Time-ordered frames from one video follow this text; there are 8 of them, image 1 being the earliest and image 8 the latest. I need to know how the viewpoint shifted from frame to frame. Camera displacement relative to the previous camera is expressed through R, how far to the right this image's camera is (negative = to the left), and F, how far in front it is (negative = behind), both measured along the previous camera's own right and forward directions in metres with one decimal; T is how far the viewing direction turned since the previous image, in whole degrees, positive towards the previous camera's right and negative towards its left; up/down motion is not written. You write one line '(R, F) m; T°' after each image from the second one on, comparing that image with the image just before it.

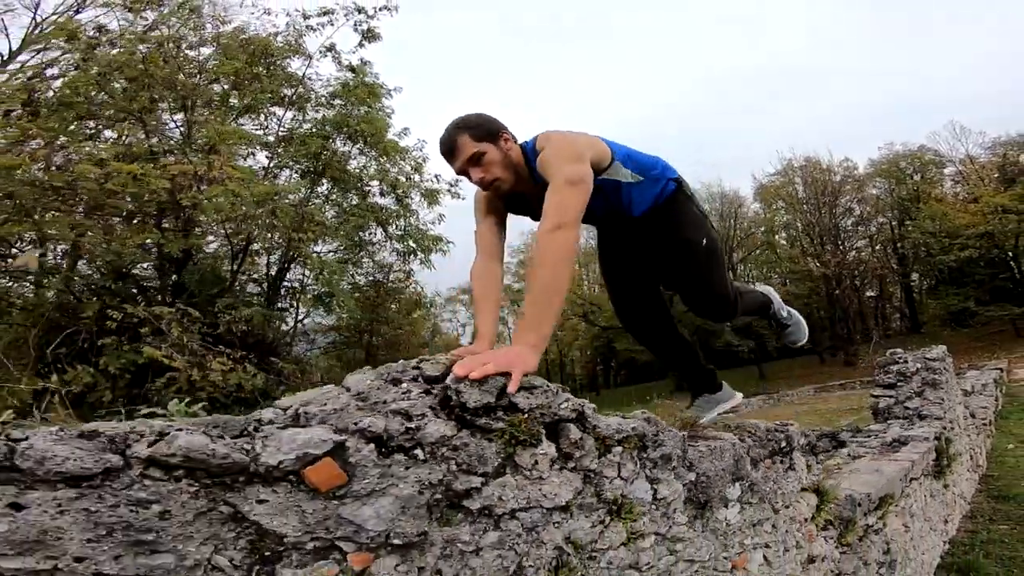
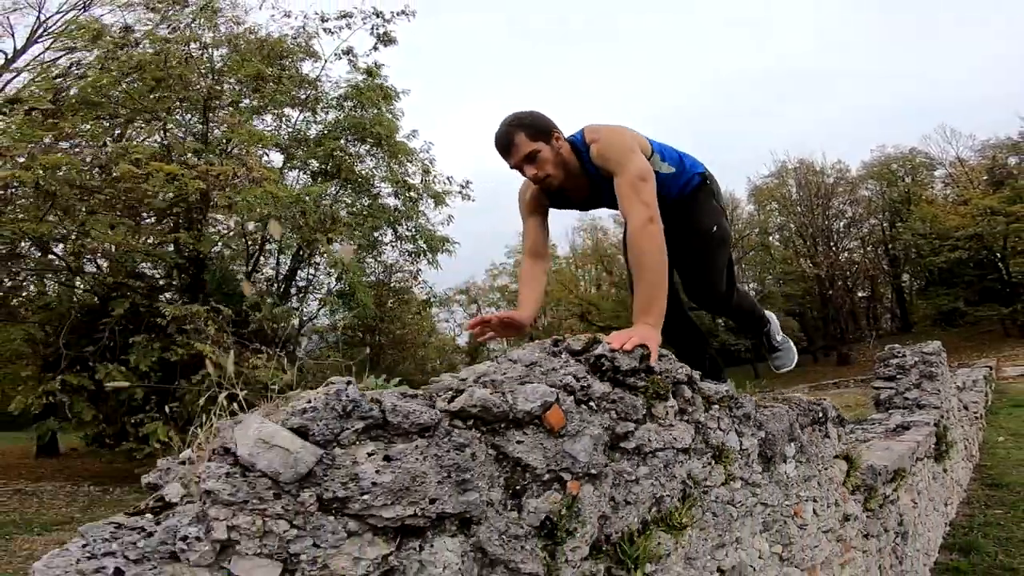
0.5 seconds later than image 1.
(-0.3, -0.3) m; +1°
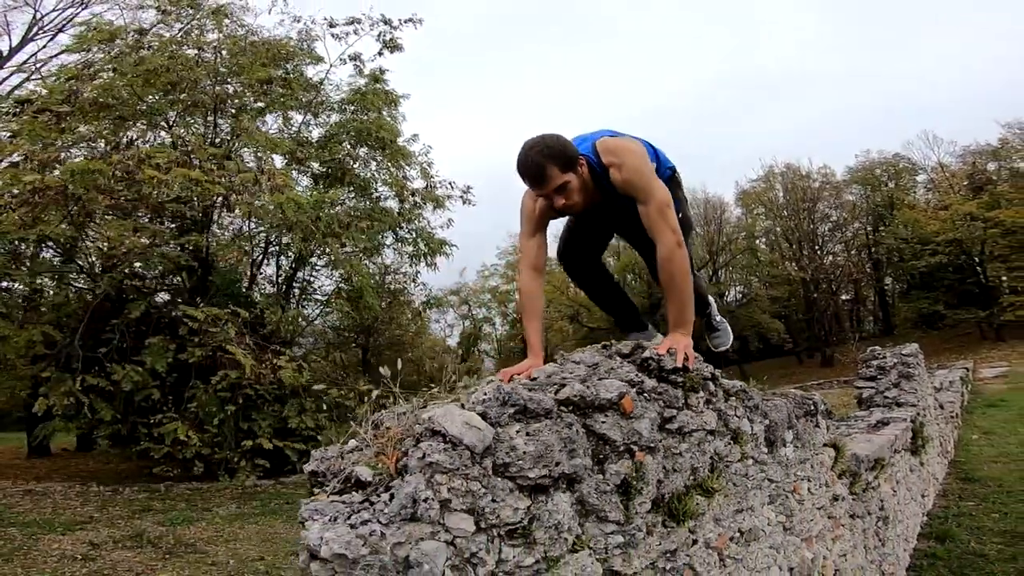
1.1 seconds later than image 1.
(-0.2, -0.4) m; +1°
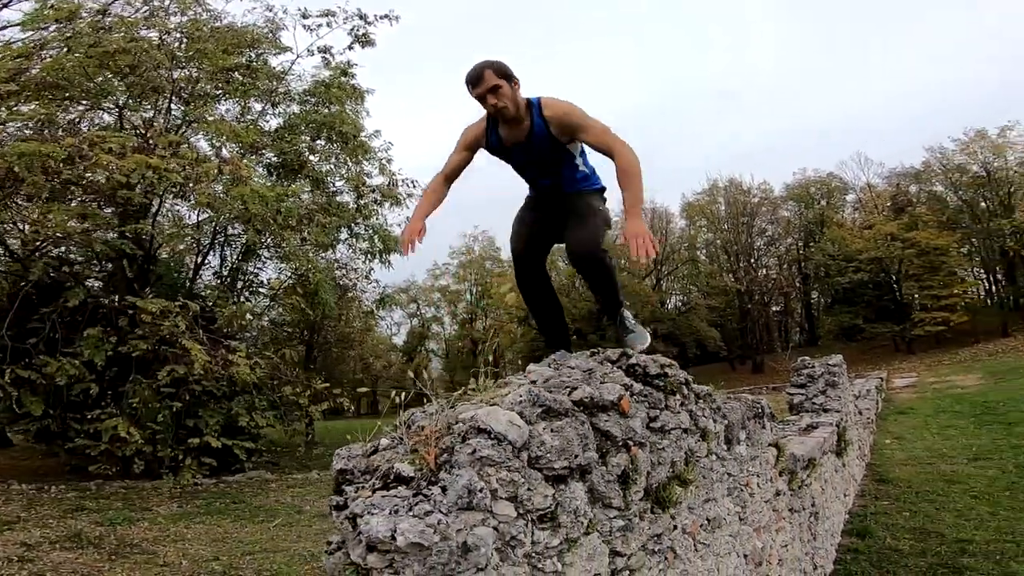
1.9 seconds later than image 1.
(-0.2, -0.2) m; +5°
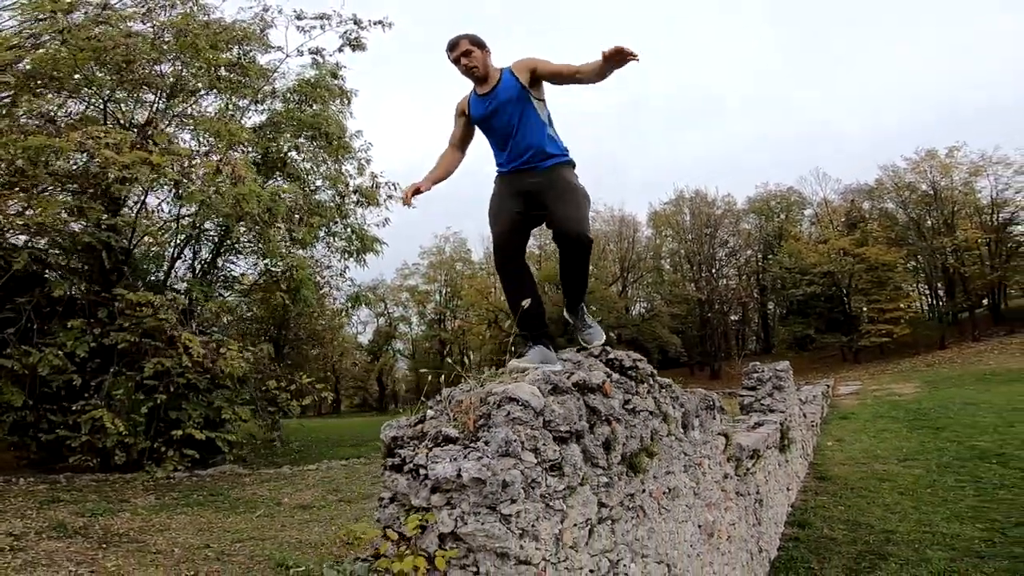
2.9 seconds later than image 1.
(-0.2, -0.5) m; +3°
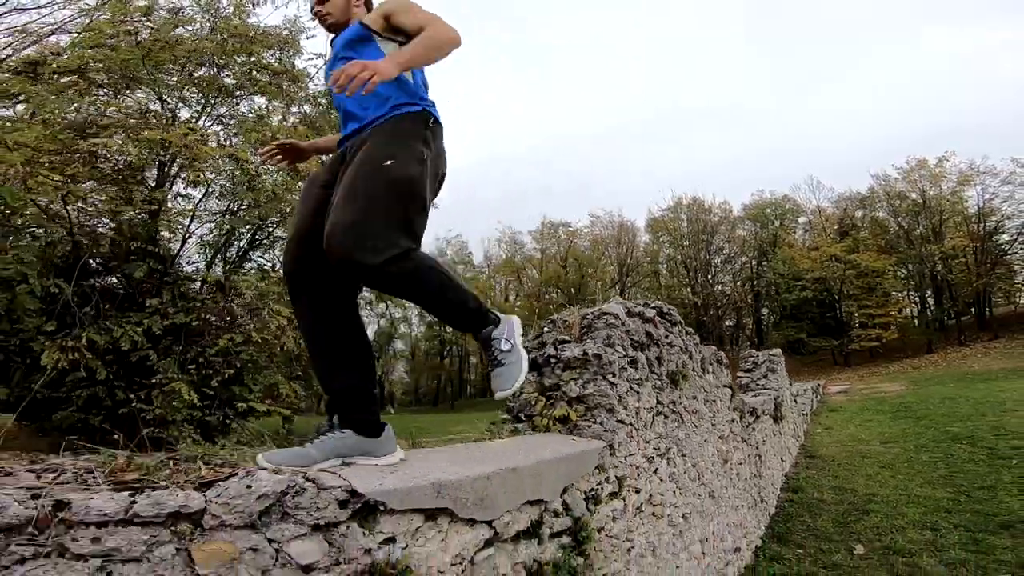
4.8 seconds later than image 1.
(-0.4, -0.8) m; +1°
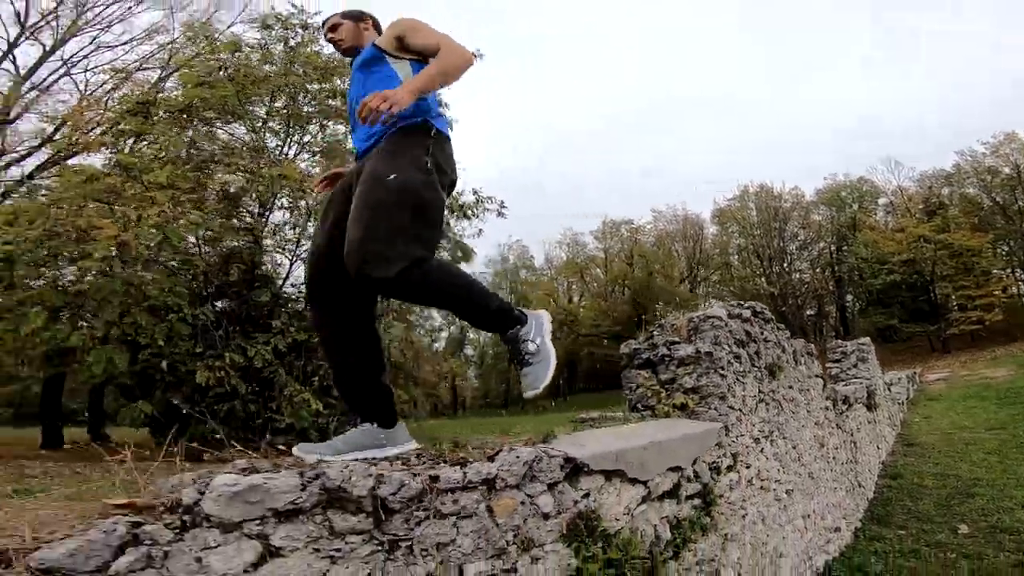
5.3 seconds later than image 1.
(-0.2, -0.4) m; -5°
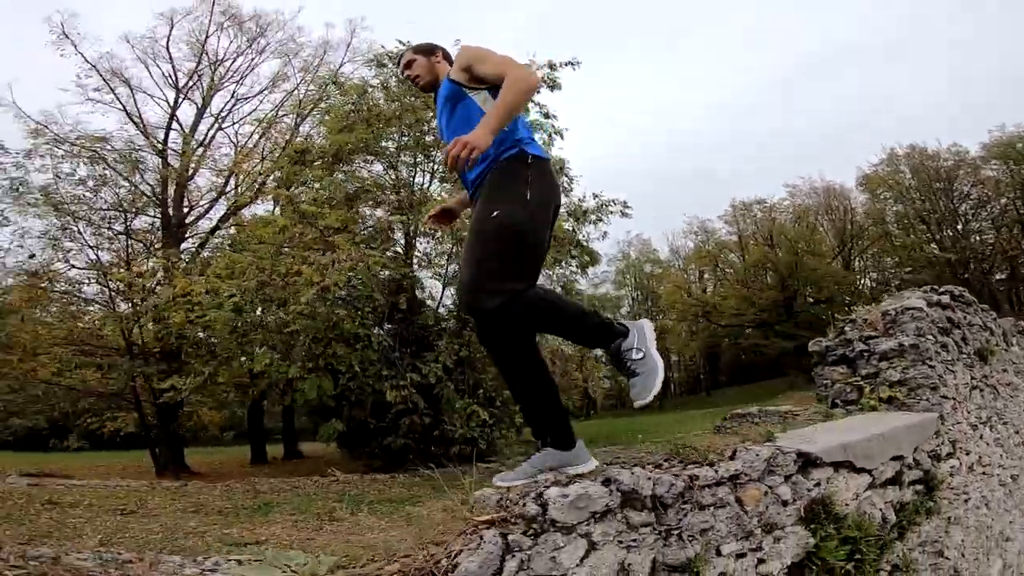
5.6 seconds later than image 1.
(-0.2, -0.3) m; -10°
